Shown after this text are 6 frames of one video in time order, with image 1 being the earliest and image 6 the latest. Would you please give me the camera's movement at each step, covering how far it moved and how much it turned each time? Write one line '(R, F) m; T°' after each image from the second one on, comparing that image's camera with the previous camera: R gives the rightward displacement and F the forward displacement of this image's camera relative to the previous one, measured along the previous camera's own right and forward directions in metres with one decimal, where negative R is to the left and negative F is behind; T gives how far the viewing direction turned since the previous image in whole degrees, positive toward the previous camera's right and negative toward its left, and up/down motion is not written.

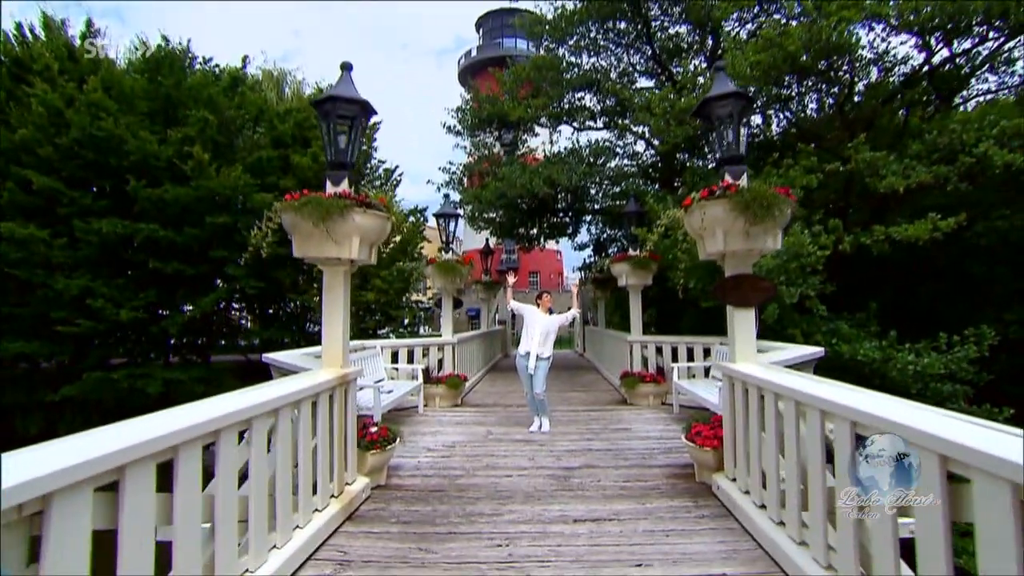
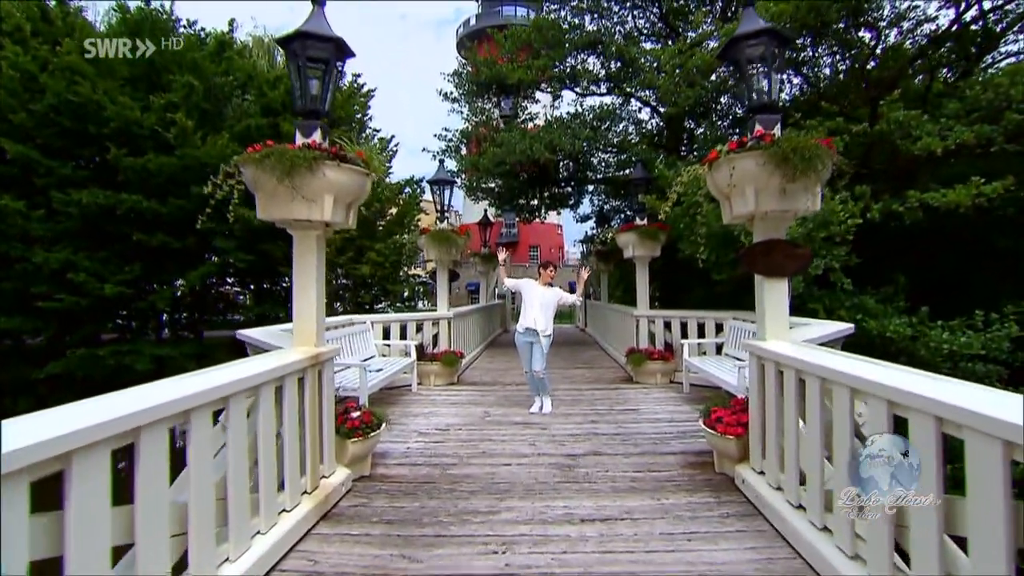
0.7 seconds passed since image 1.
(0.0, +0.4) m; 0°
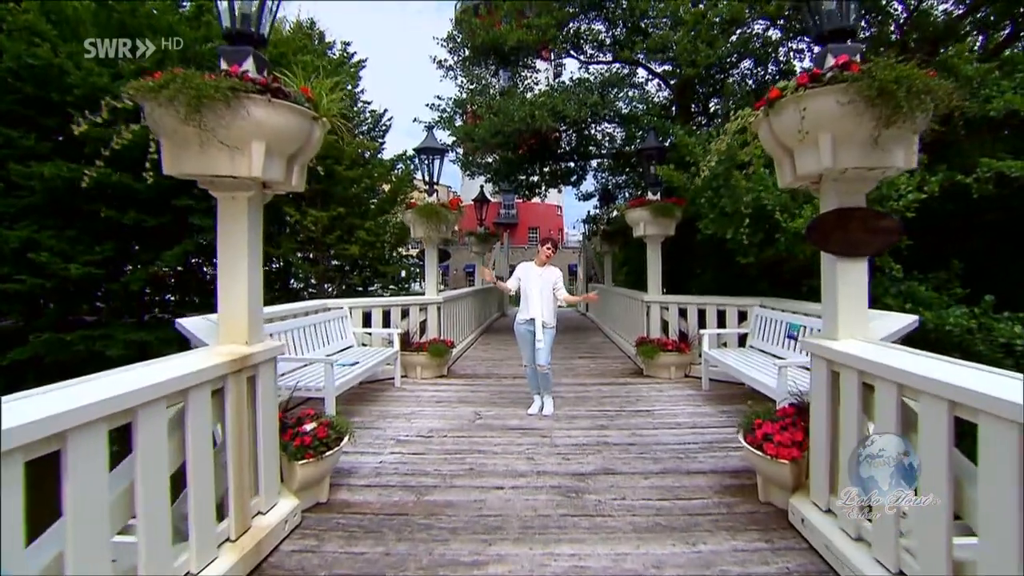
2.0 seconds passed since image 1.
(0.0, +0.7) m; 0°
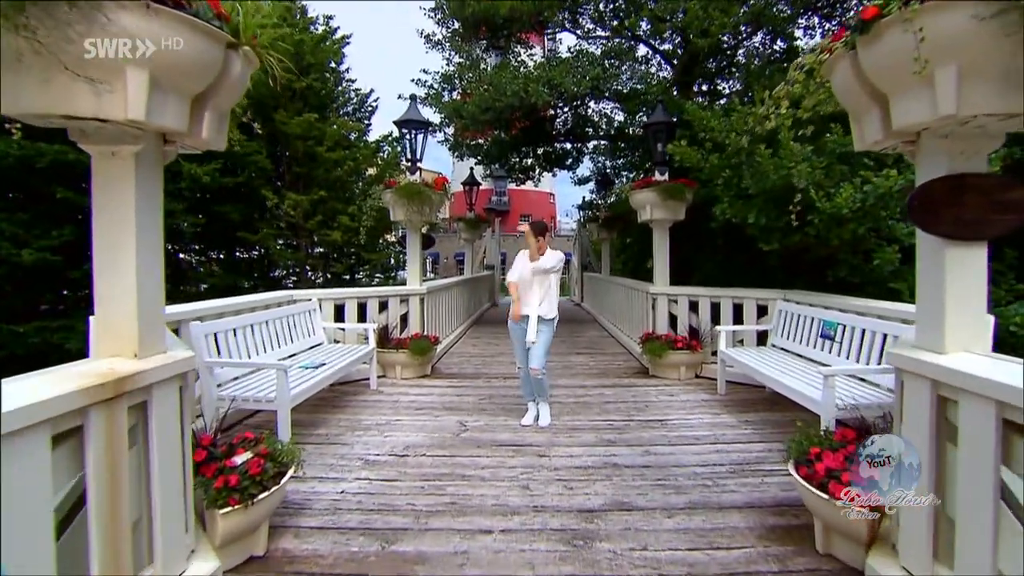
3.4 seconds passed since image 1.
(0.0, +0.6) m; +1°
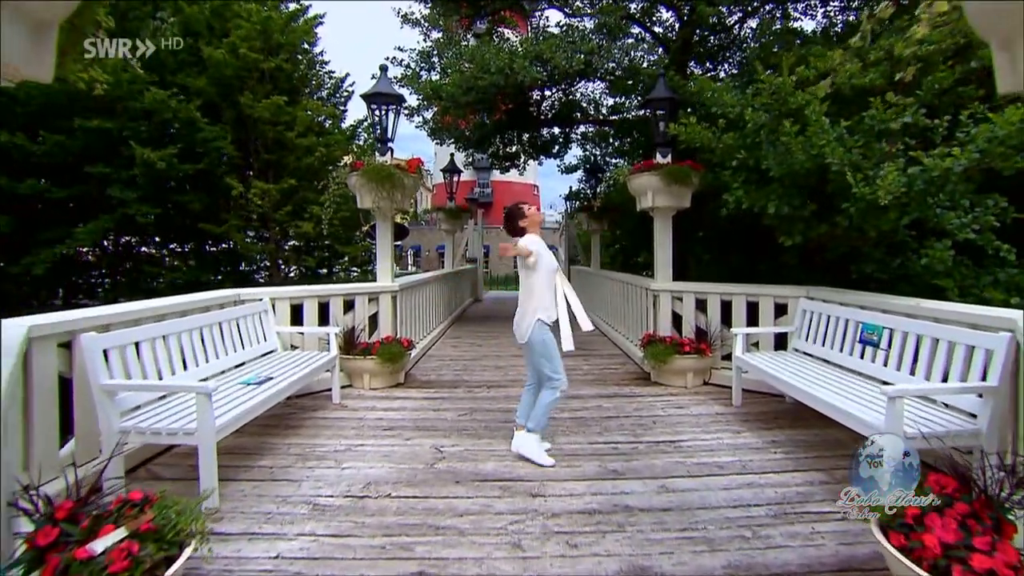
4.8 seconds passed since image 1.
(0.0, +0.6) m; +2°
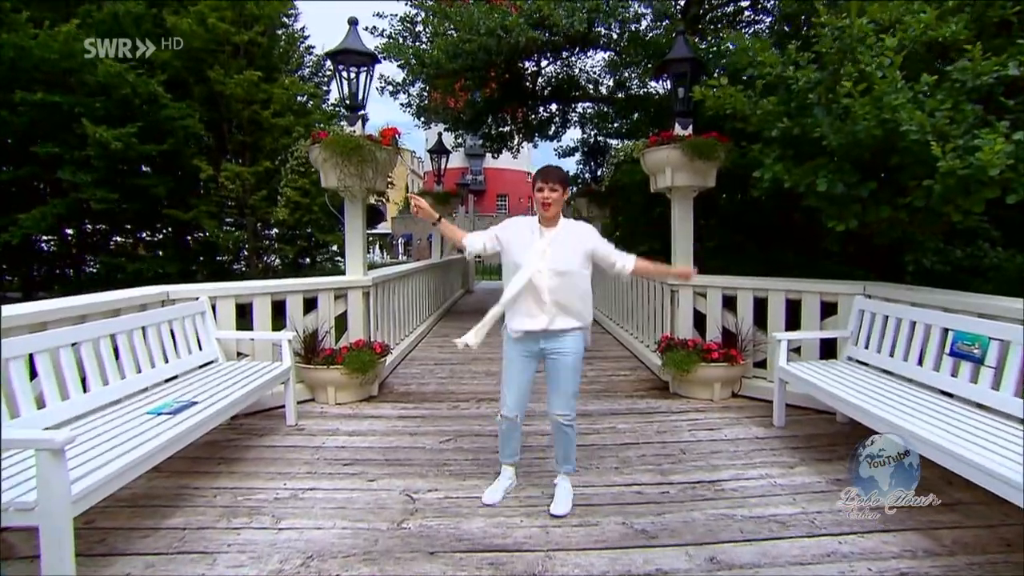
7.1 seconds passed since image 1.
(0.0, +0.8) m; +1°
